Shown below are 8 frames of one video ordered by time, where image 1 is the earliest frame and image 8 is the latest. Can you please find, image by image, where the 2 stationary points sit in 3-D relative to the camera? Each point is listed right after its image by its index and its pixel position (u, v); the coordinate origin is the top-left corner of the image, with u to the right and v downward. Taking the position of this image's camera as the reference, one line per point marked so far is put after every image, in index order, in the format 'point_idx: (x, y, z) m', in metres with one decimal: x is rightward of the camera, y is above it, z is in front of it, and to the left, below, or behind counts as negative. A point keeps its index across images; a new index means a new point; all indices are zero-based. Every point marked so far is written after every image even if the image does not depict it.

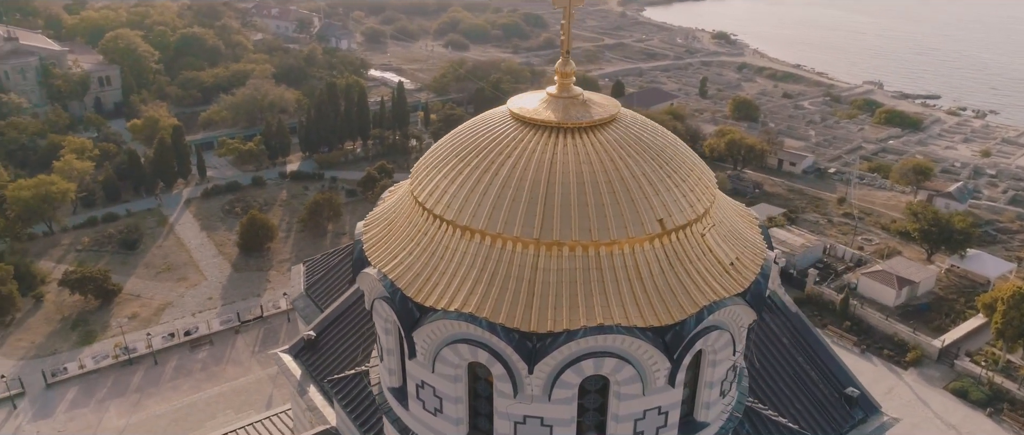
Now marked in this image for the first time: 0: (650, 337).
0: (+1.4, -1.2, +7.2) m
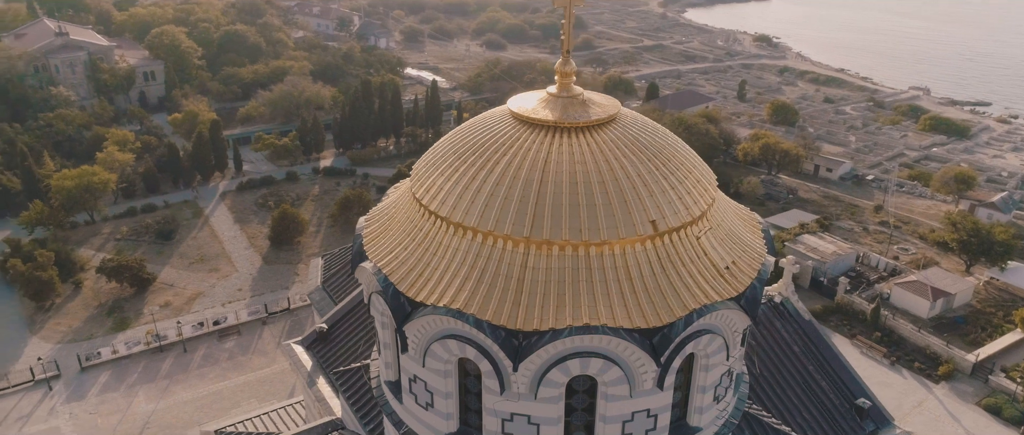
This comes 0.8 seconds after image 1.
0: (+1.2, -1.2, +7.2) m
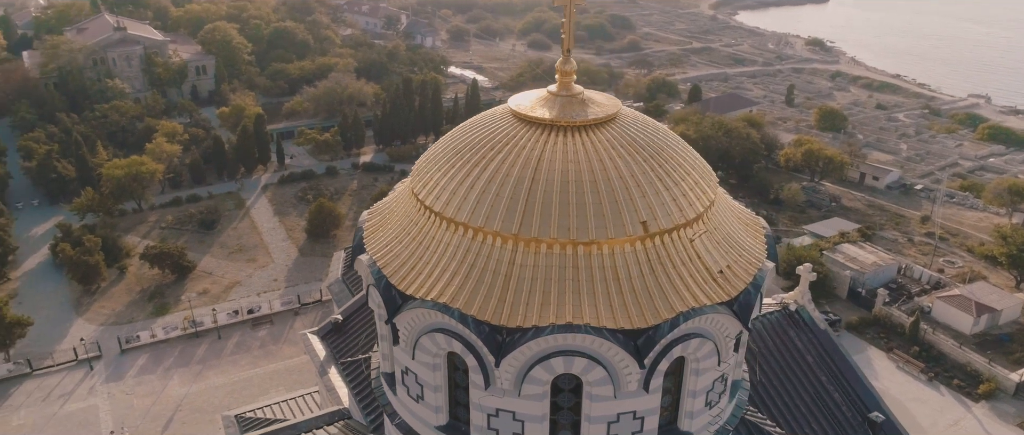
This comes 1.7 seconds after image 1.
0: (+1.1, -1.2, +7.1) m
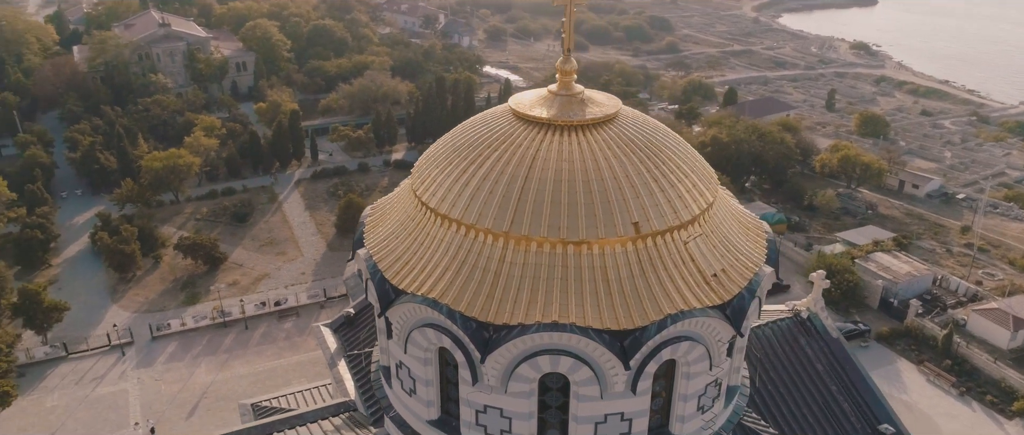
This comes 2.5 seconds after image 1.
0: (+0.9, -1.2, +7.1) m
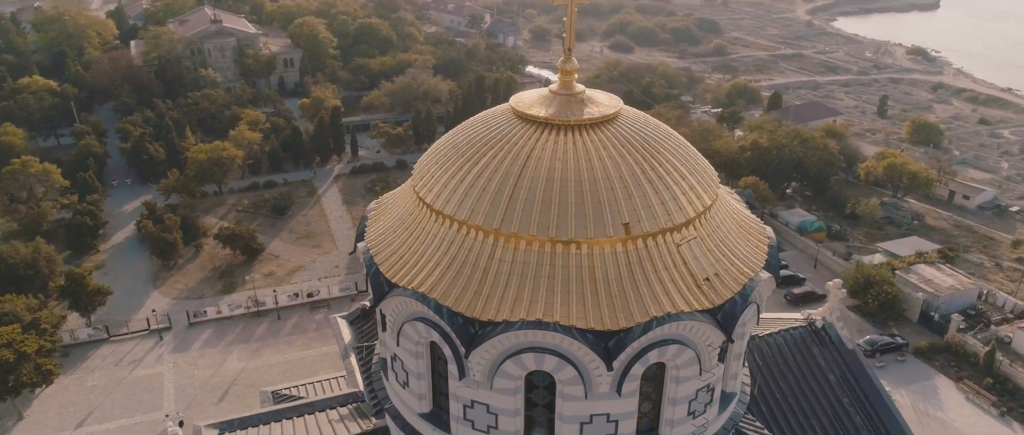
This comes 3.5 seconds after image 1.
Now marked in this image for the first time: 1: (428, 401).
0: (+0.8, -1.2, +7.1) m
1: (-1.0, -2.1, +8.4) m
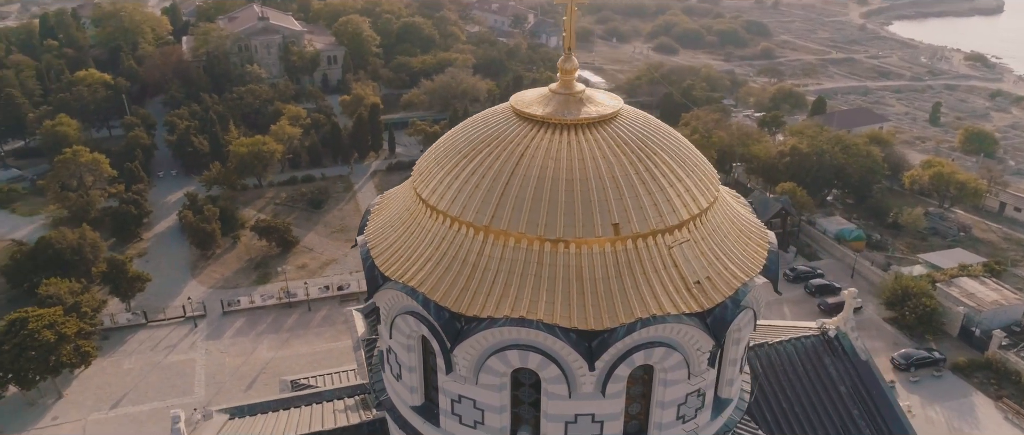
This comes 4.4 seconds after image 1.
0: (+0.6, -1.2, +7.1) m
1: (-1.1, -2.1, +8.5) m
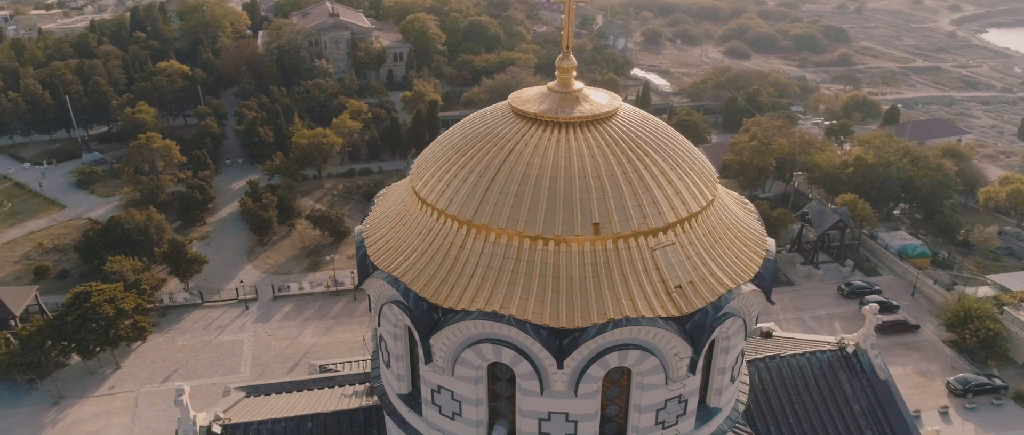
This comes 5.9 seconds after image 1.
0: (+0.3, -1.2, +7.1) m
1: (-1.3, -2.0, +8.6) m
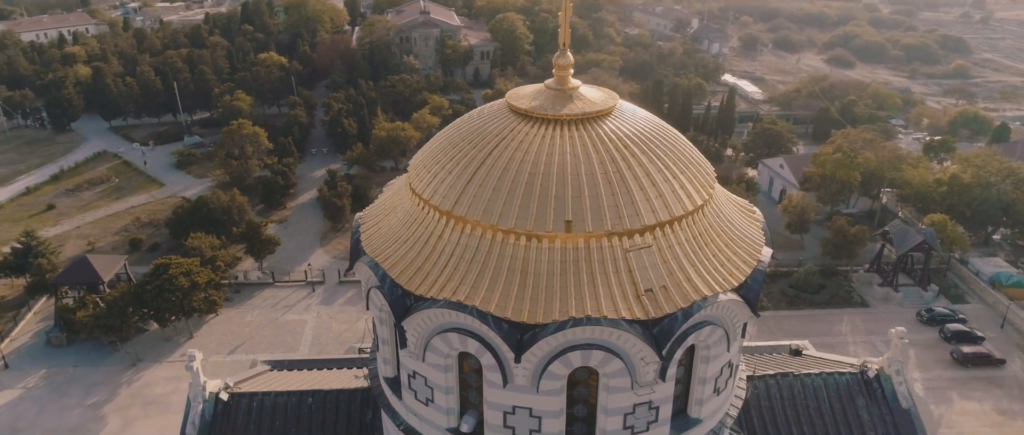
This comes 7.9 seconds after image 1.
0: (0.0, -1.1, +7.2) m
1: (-1.5, -1.8, +8.9) m
